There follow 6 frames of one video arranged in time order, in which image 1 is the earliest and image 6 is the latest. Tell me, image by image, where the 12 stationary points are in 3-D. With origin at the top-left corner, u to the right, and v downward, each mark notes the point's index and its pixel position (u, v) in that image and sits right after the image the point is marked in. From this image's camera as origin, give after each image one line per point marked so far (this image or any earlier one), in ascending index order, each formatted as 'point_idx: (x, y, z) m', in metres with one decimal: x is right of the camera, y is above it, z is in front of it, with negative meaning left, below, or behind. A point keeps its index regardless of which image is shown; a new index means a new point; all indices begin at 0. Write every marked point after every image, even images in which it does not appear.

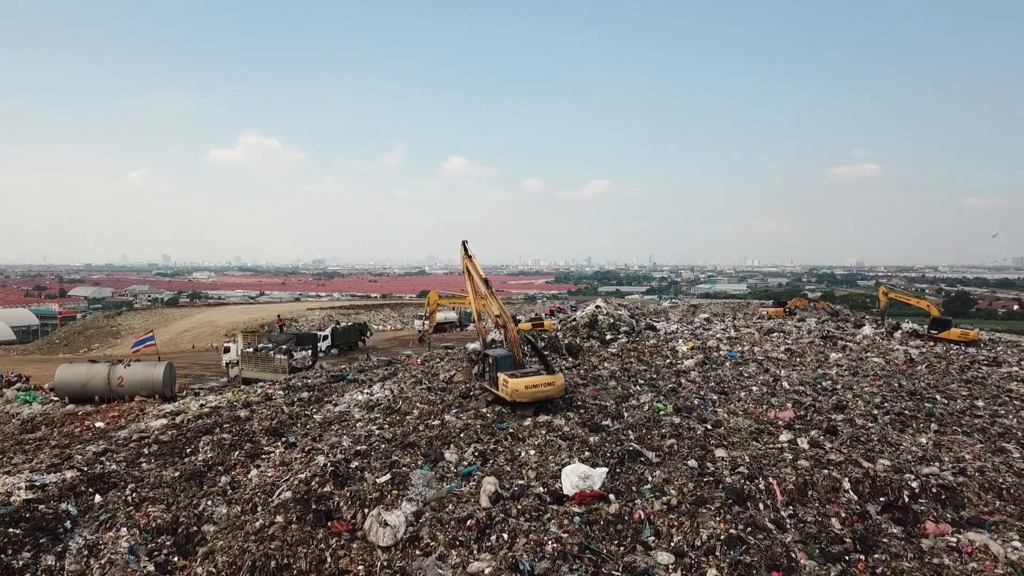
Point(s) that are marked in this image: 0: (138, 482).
0: (-4.5, -2.4, +6.6) m
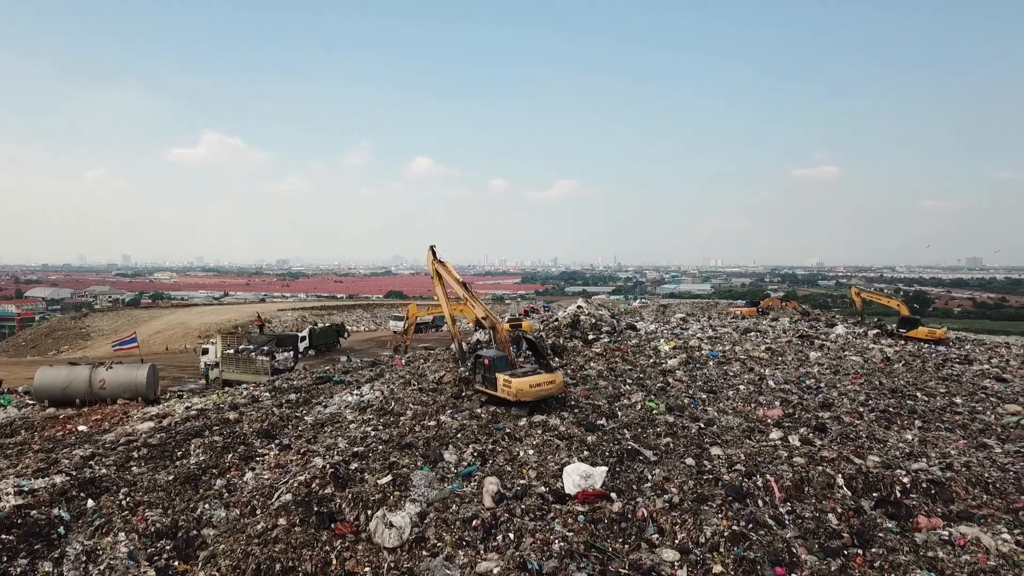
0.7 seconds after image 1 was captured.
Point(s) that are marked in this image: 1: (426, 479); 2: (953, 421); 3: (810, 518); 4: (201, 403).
0: (-4.5, -2.4, +6.5) m
1: (-0.9, -2.0, +5.7) m
2: (+7.3, -2.2, +8.7) m
3: (+3.0, -2.3, +5.3) m
4: (-6.2, -2.3, +10.6) m
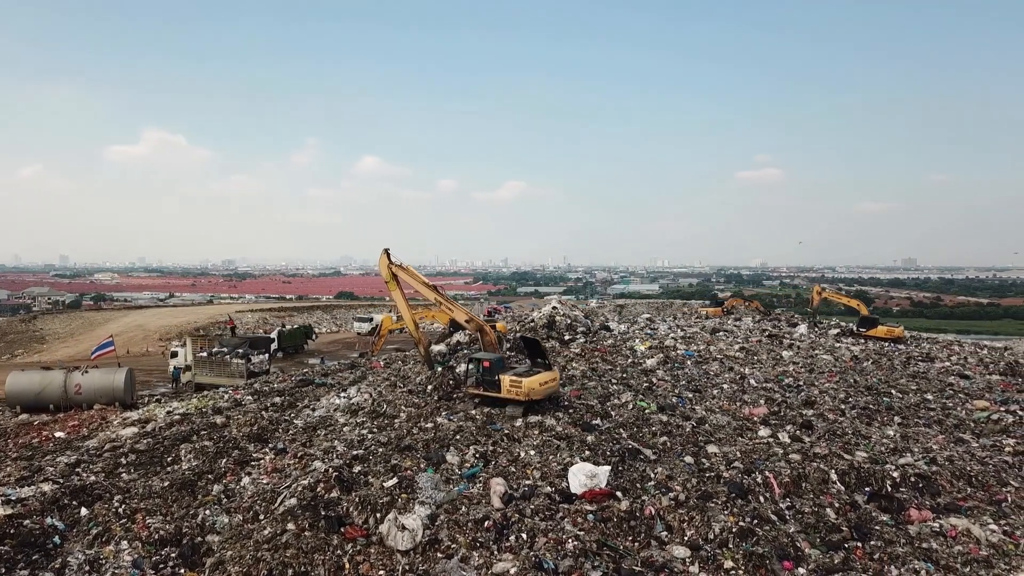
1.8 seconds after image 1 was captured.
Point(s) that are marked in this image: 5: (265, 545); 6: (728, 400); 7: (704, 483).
0: (-4.5, -2.4, +6.3) m
1: (-0.9, -2.1, +5.7) m
2: (+7.1, -2.2, +9.2) m
3: (+3.1, -2.4, +5.6) m
4: (-6.4, -2.3, +10.3) m
5: (-2.3, -2.4, +4.9) m
6: (+3.8, -2.0, +9.5) m
7: (+2.1, -2.1, +5.8) m
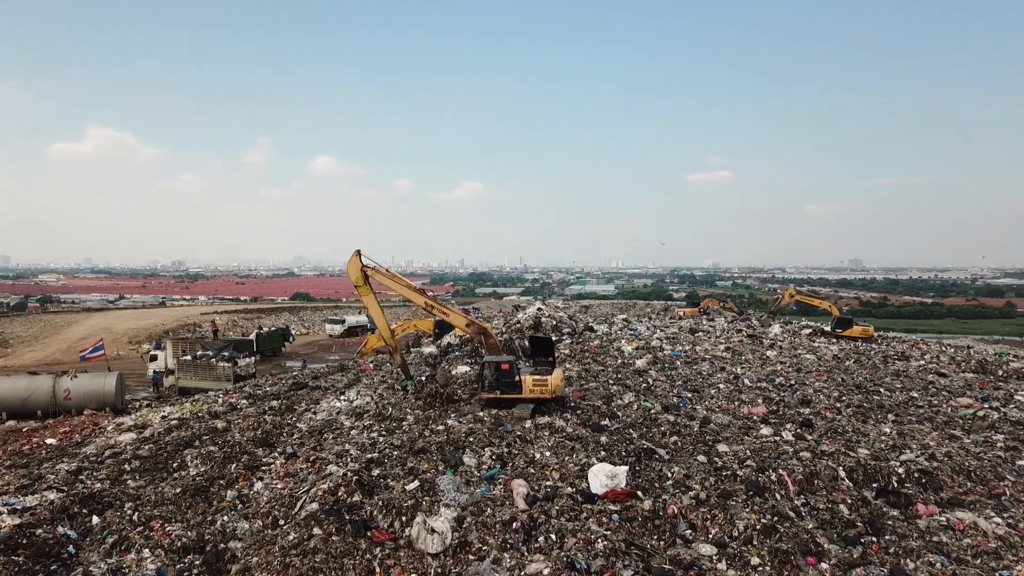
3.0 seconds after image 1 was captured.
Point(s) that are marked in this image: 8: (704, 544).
0: (-4.3, -2.4, +6.1) m
1: (-0.6, -2.1, +5.7) m
2: (+7.2, -2.3, +9.5) m
3: (+3.3, -2.4, +5.7) m
4: (-6.3, -2.3, +10.1) m
5: (-2.0, -2.4, +4.9) m
6: (+3.9, -2.0, +9.7) m
7: (+2.3, -2.1, +5.9) m
8: (+1.8, -2.4, +5.0) m
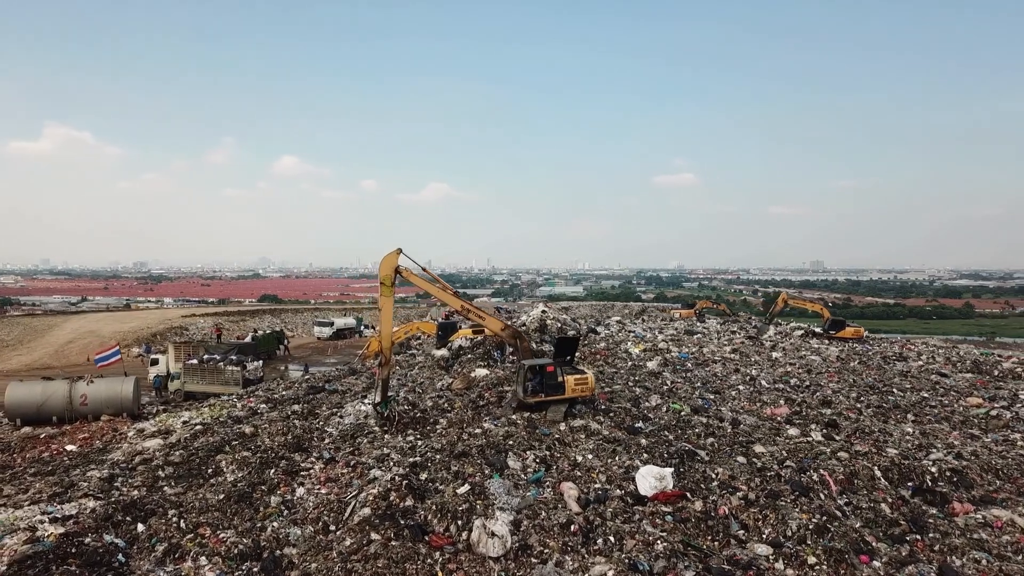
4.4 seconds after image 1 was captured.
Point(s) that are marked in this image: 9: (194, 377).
0: (-3.8, -2.5, +6.0) m
1: (-0.1, -2.1, +5.7) m
2: (+7.7, -2.3, +9.7) m
3: (+3.9, -2.4, +5.8) m
4: (-5.9, -2.4, +9.9) m
5: (-1.4, -2.4, +4.9) m
6: (+4.3, -2.1, +9.8) m
7: (+2.9, -2.2, +6.0) m
8: (+2.3, -2.4, +5.1) m
9: (-9.0, -2.5, +15.2) m
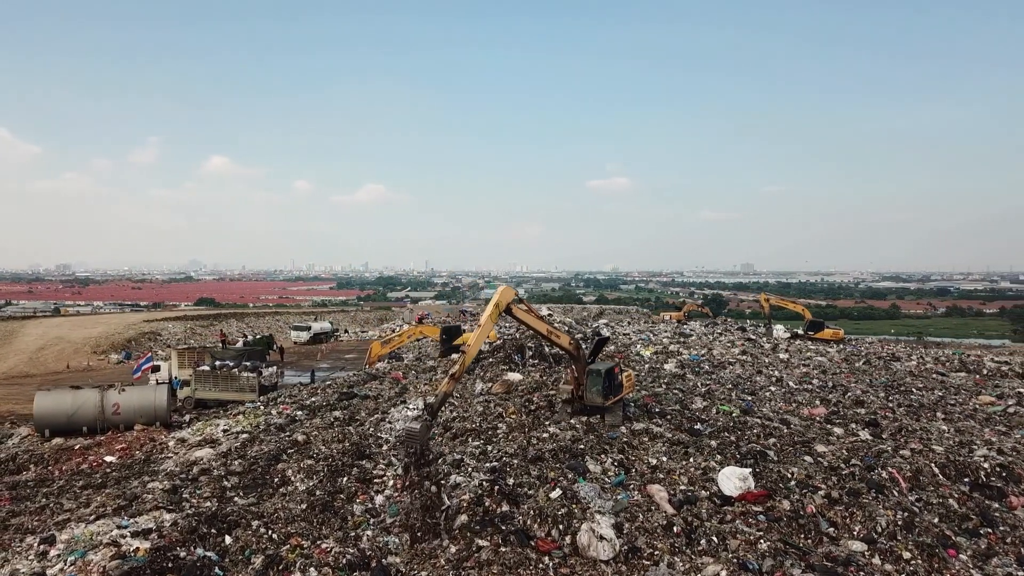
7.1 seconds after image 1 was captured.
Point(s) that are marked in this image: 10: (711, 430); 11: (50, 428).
0: (-2.8, -2.6, +6.0) m
1: (+0.9, -2.2, +5.8) m
2: (+8.5, -2.4, +10.1) m
3: (+4.8, -2.5, +6.1) m
4: (-5.1, -2.5, +9.8) m
5: (-0.4, -2.5, +4.9) m
6: (+5.1, -2.1, +10.1) m
7: (+3.8, -2.2, +6.2) m
8: (+3.3, -2.5, +5.3) m
9: (-8.4, -2.7, +14.9) m
10: (+2.9, -2.1, +7.7) m
11: (-8.2, -2.5, +9.5) m
